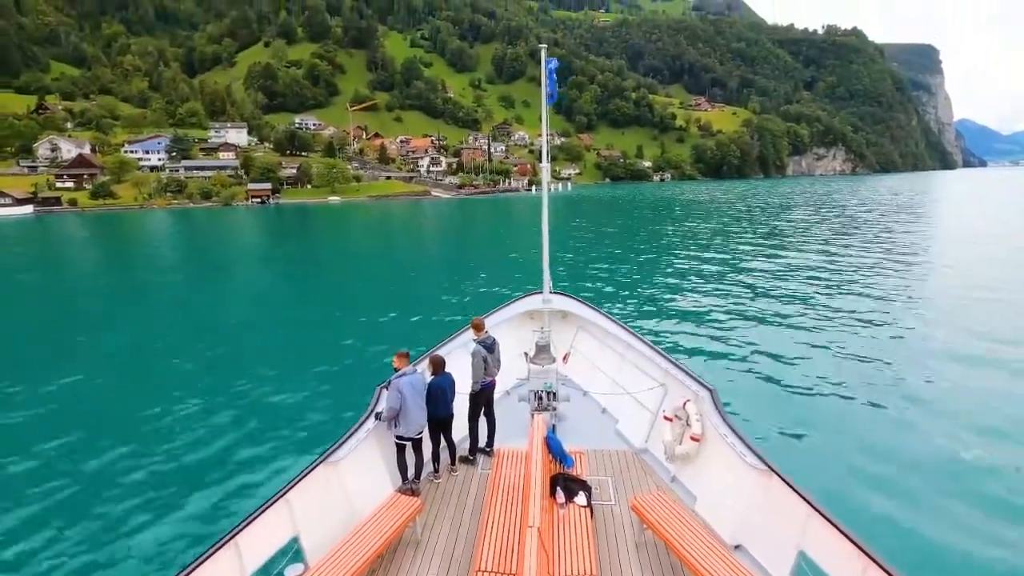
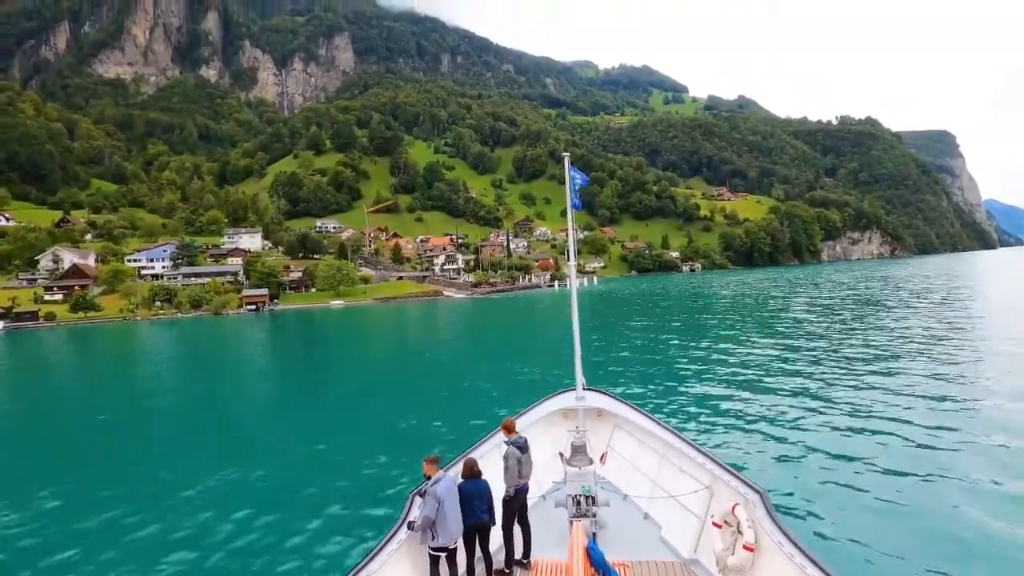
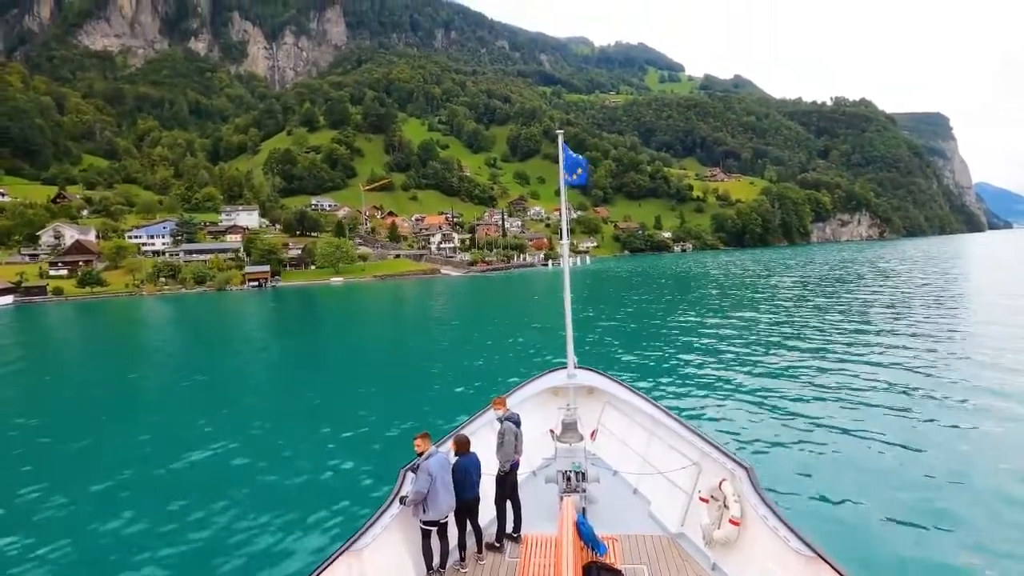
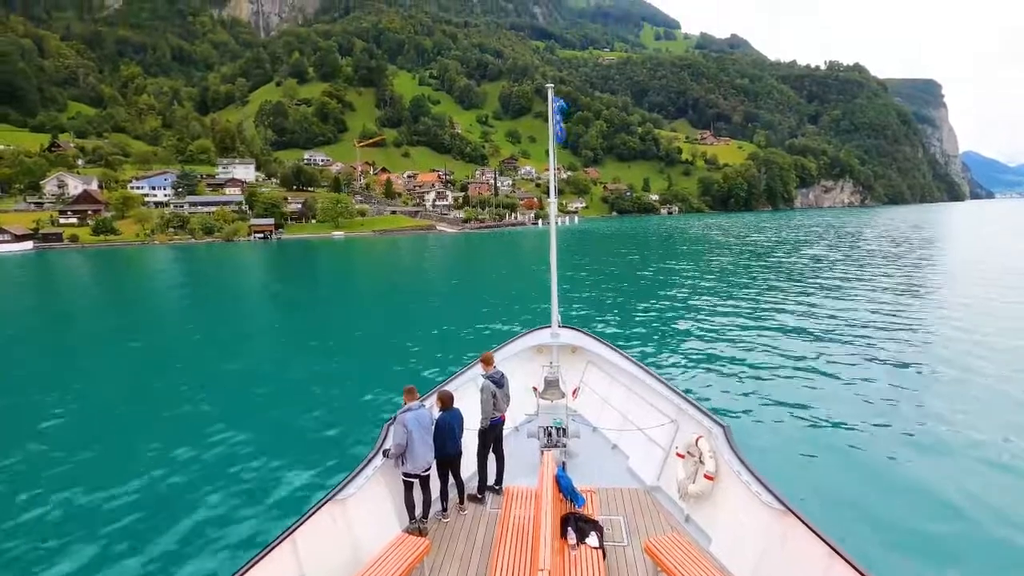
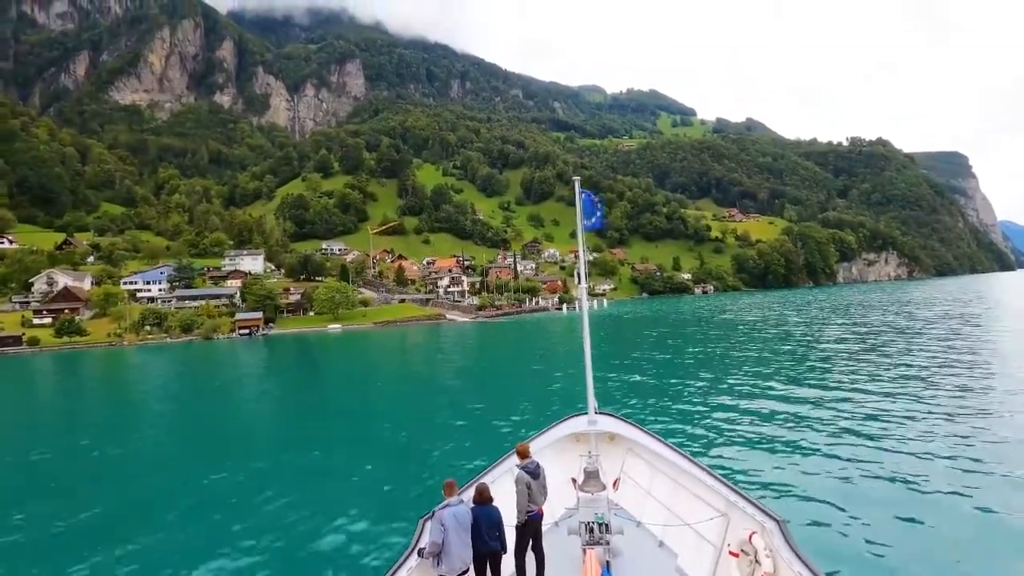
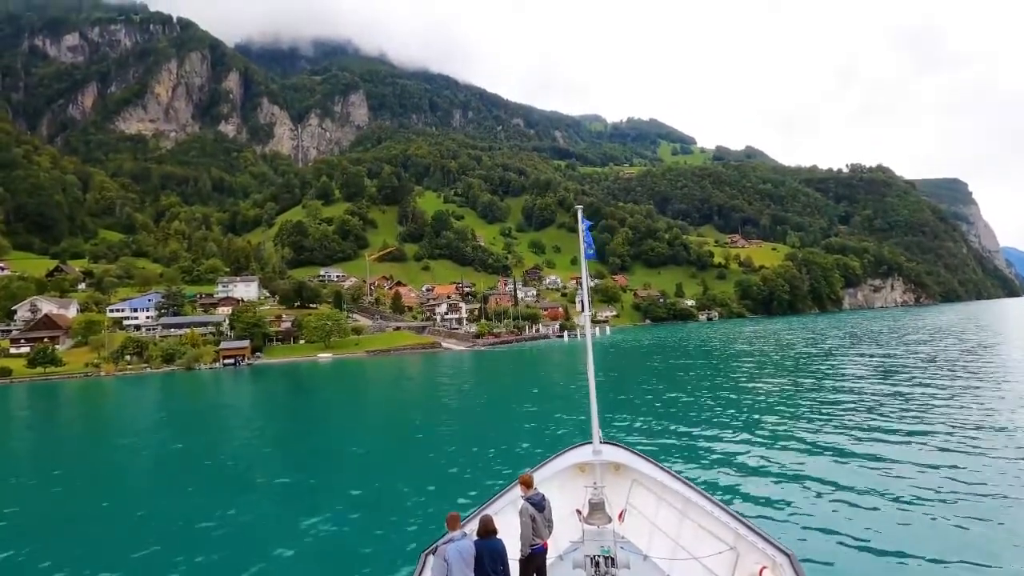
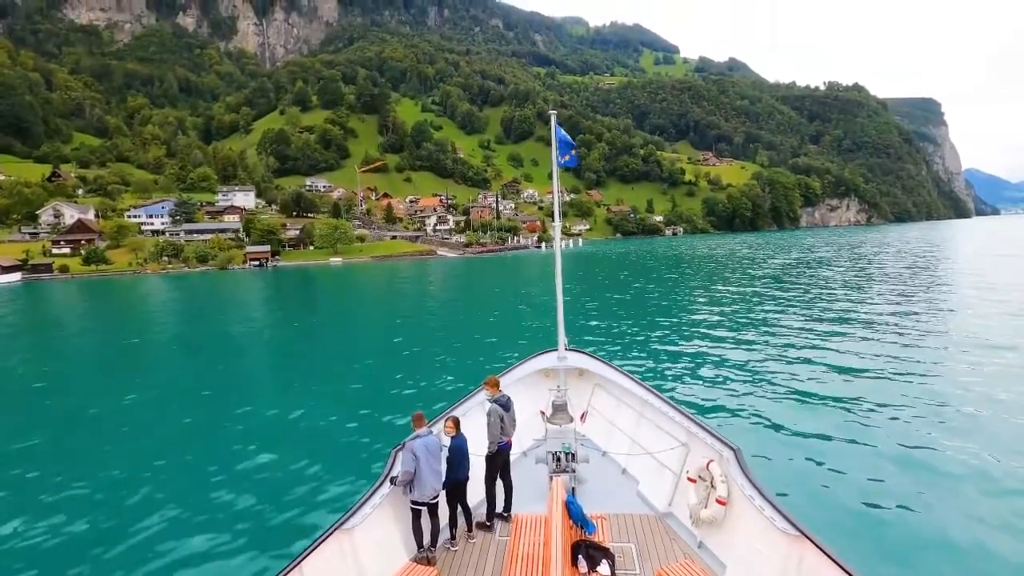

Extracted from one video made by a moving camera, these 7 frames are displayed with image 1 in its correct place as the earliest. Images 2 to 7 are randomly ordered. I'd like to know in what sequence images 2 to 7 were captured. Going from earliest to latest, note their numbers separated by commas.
4, 7, 3, 2, 5, 6
